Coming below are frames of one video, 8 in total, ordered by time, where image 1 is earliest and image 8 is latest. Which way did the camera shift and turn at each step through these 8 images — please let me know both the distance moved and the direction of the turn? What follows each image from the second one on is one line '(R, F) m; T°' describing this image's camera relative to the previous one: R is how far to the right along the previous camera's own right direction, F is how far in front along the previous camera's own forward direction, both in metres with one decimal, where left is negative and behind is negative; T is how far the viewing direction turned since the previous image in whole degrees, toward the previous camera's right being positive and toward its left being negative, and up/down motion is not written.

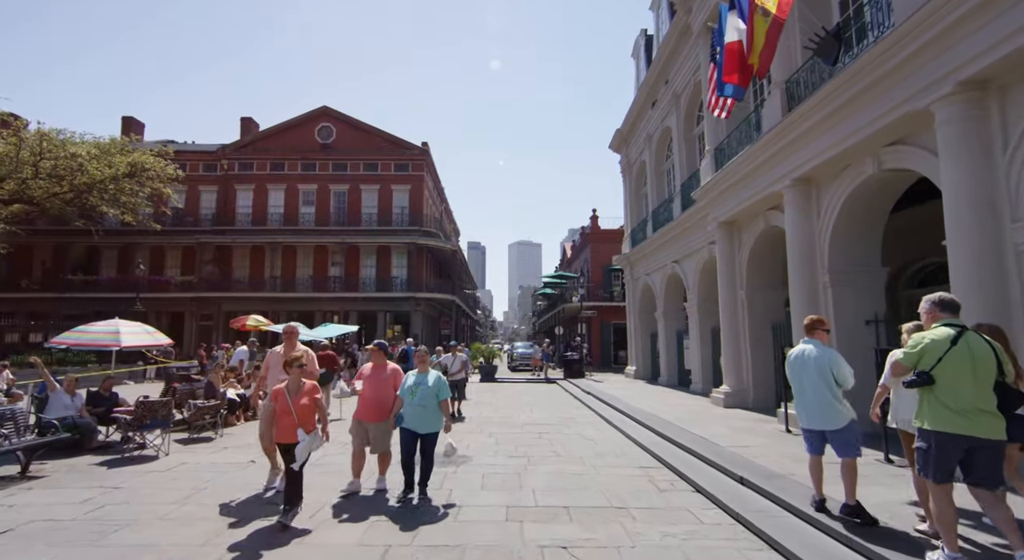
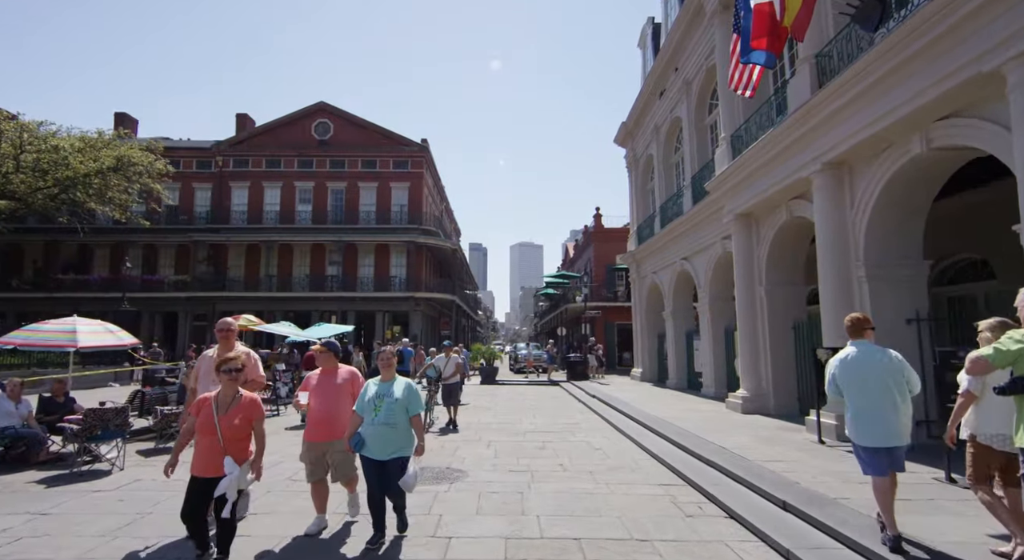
(0.0, +0.9) m; 0°
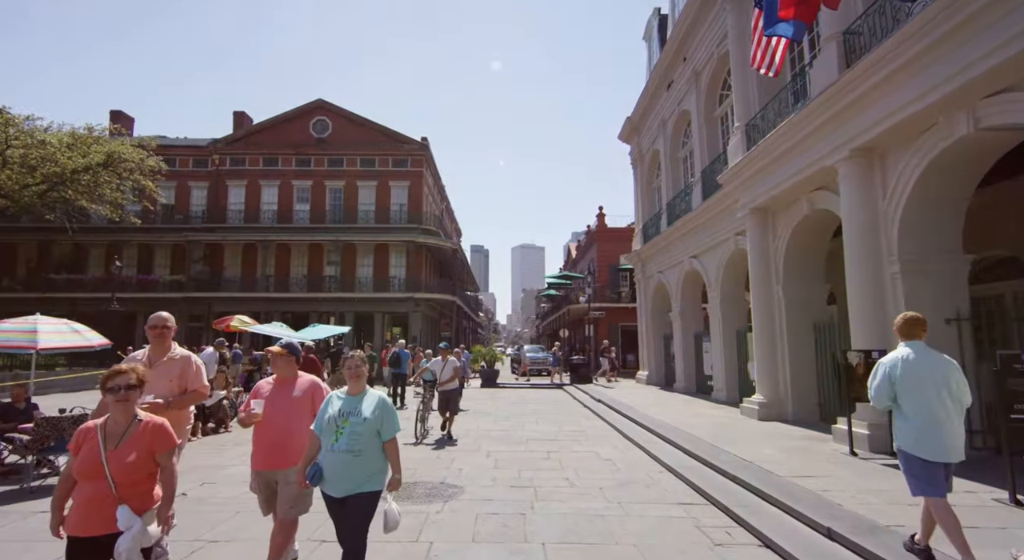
(0.0, +0.7) m; 0°
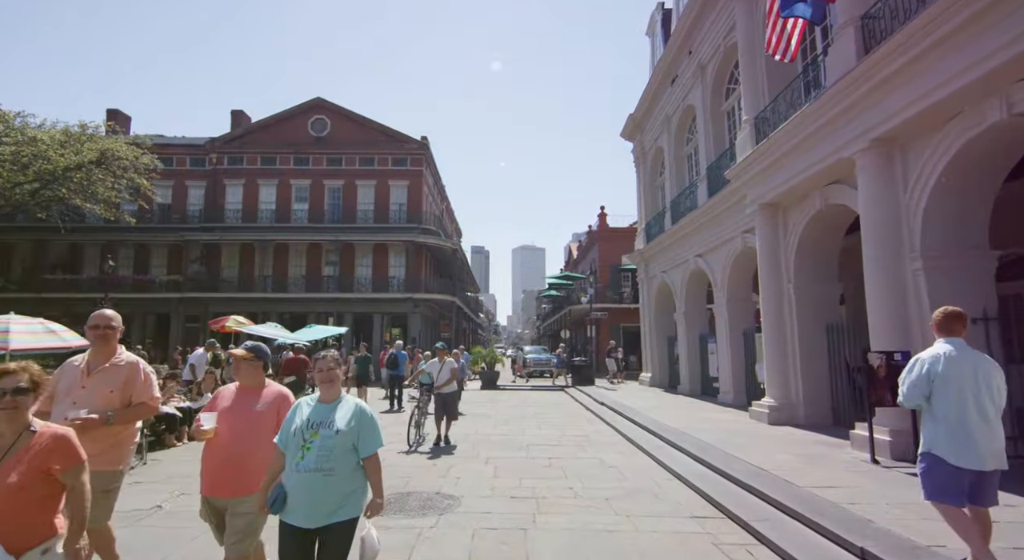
(0.0, +0.4) m; 0°
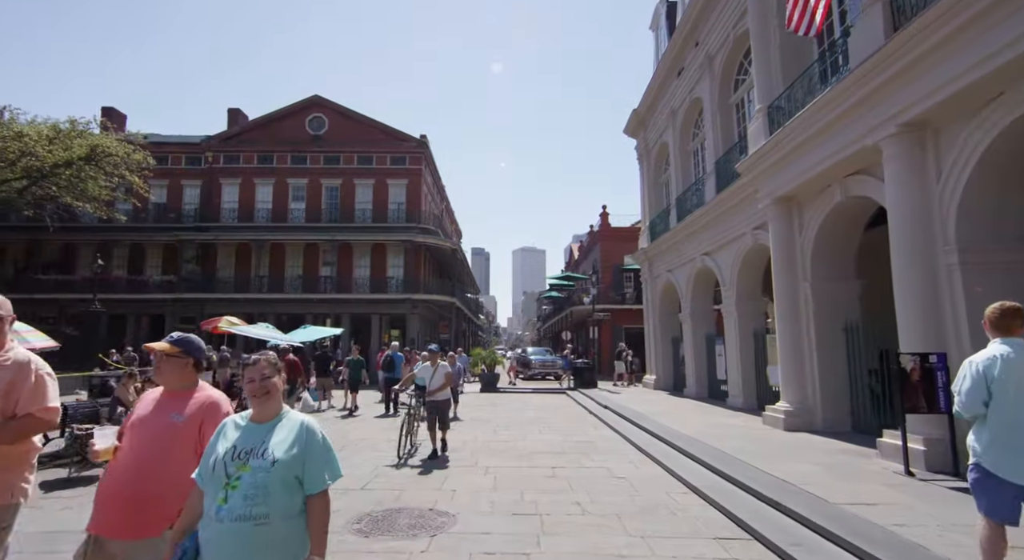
(0.0, +0.5) m; 0°
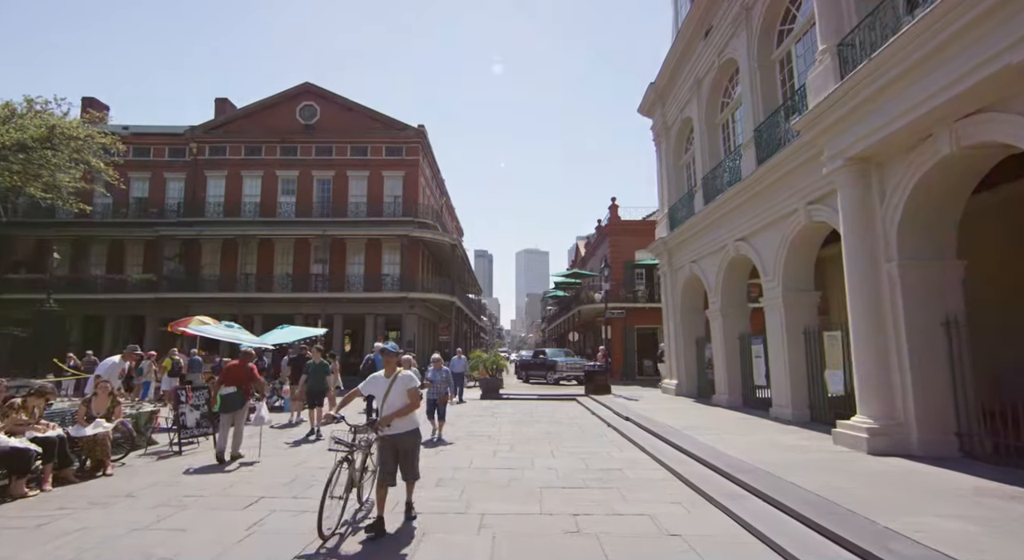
(0.0, +2.1) m; 0°
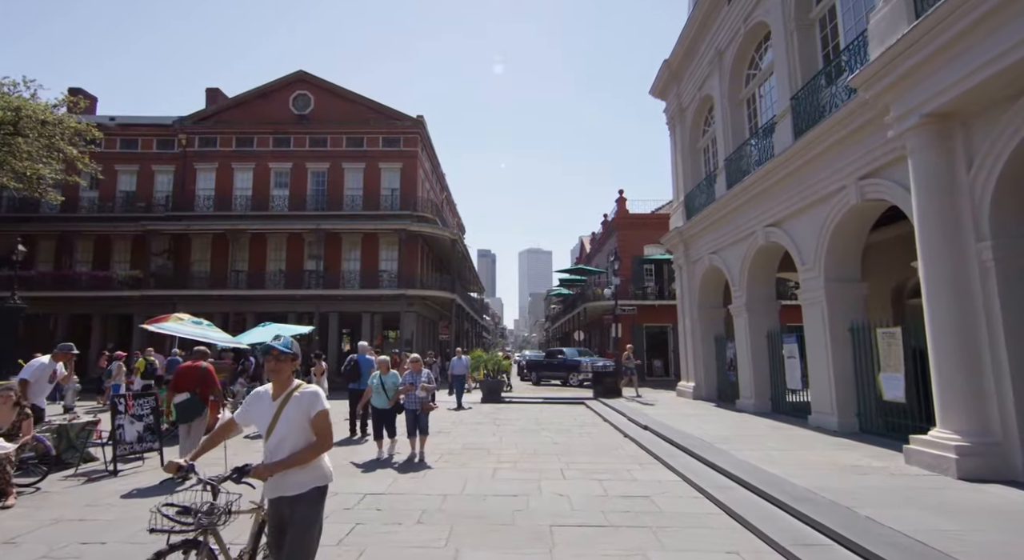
(0.0, +1.4) m; 0°
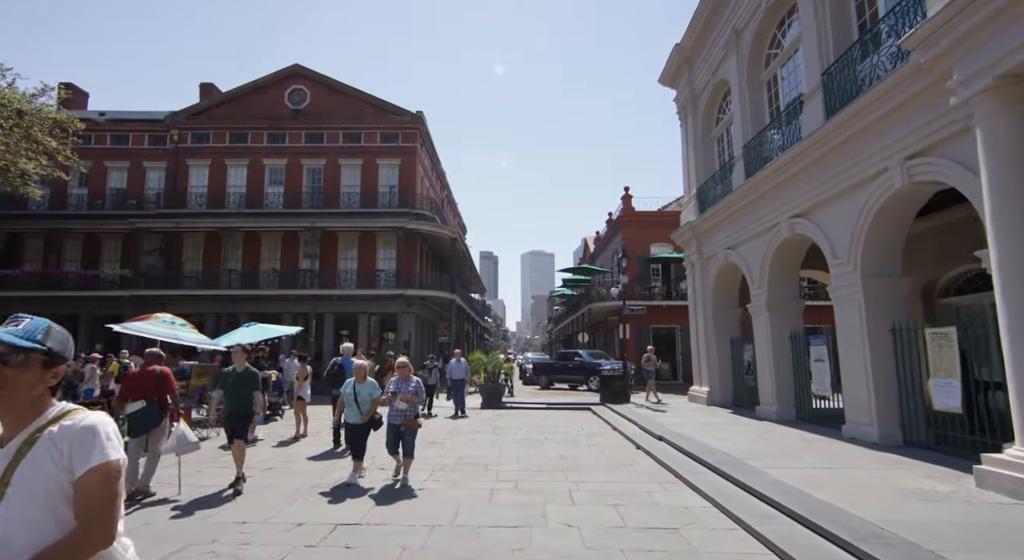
(0.0, +1.0) m; 0°
